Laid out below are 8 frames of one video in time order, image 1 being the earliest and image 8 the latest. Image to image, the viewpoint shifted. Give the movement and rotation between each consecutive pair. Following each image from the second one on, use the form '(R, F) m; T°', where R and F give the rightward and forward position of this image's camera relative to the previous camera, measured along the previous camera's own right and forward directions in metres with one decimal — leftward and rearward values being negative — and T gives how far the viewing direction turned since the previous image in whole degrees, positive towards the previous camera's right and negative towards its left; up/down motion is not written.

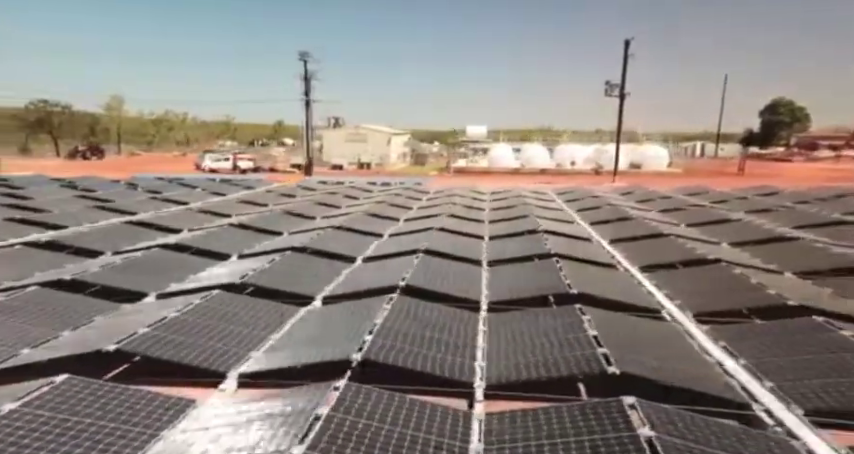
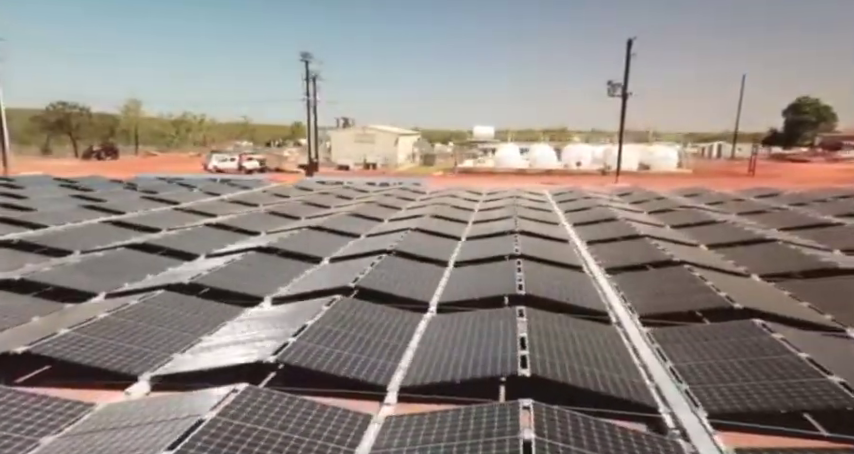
(+1.1, 0.0) m; 0°
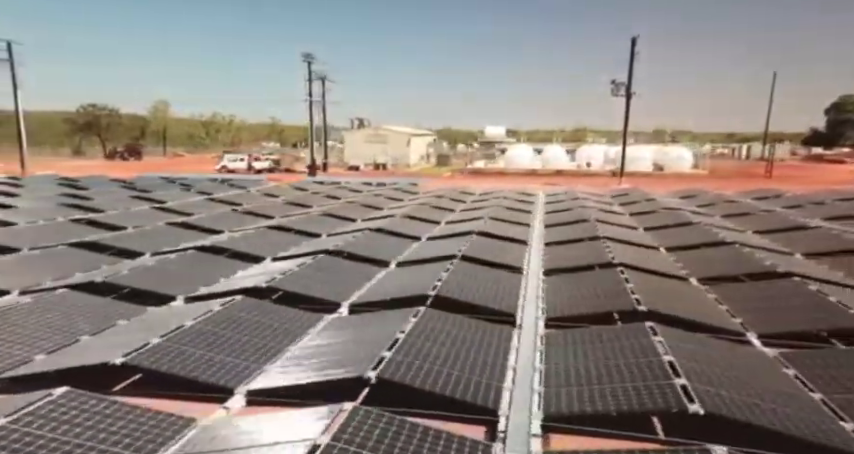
(+1.9, 0.0) m; 0°
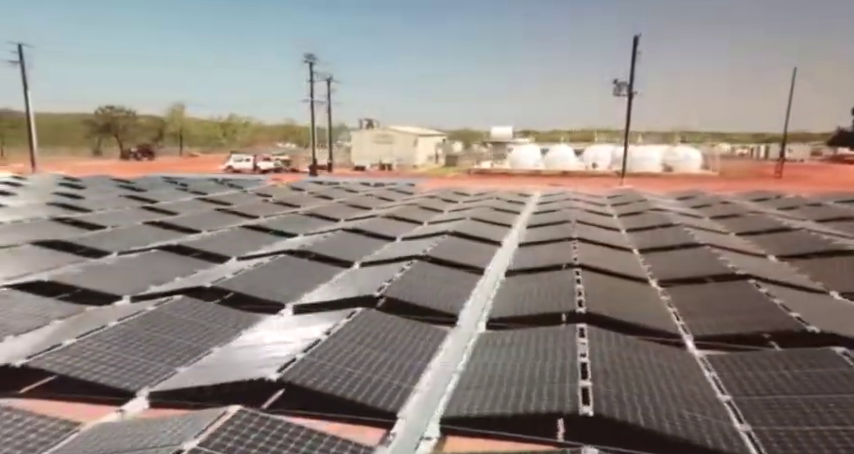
(-1.6, +0.8) m; -4°
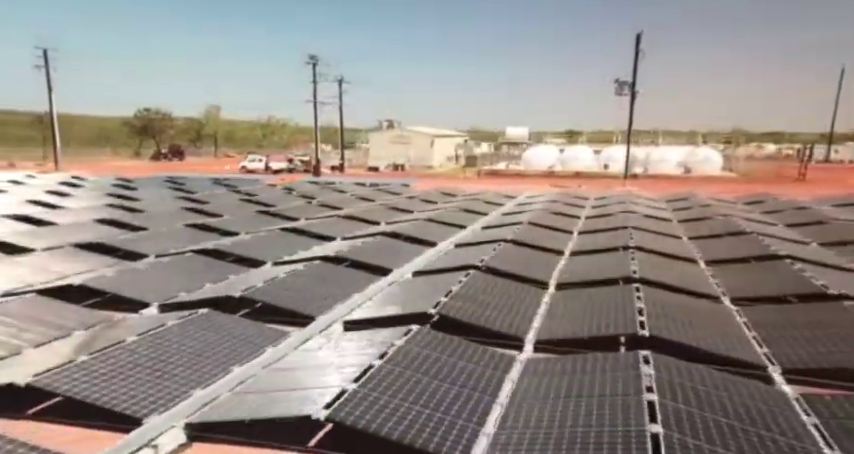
(+2.8, 0.0) m; 0°
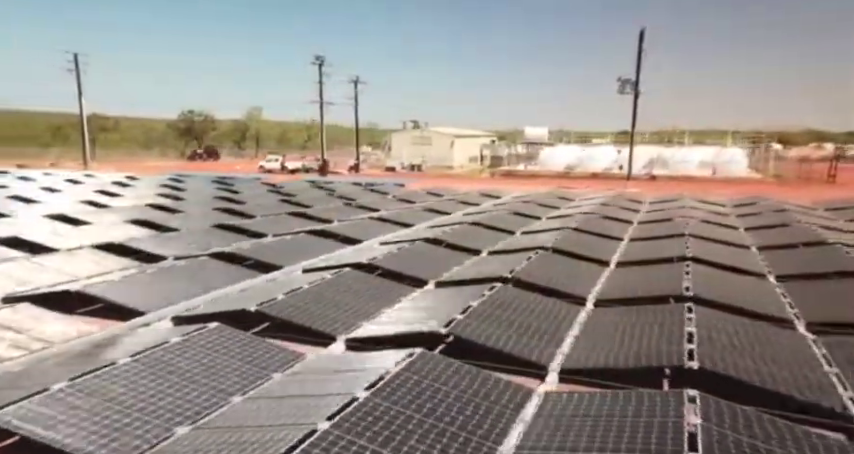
(+3.3, 0.0) m; 0°
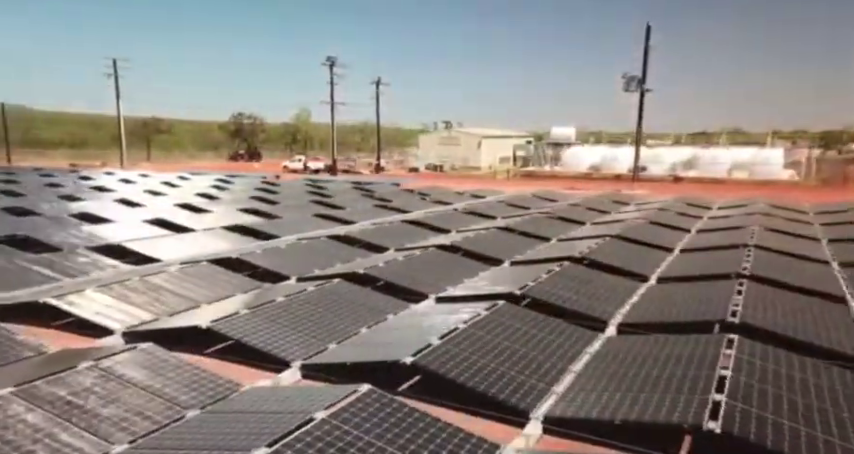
(+3.8, +0.2) m; 0°
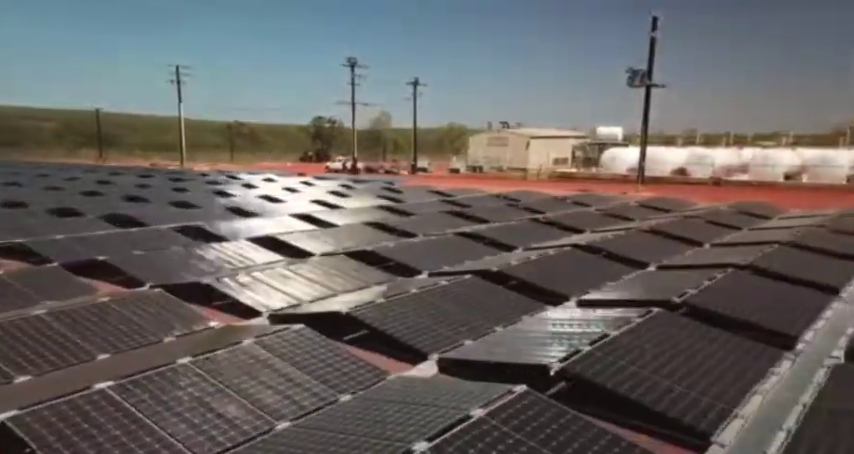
(+6.4, +0.3) m; +1°
